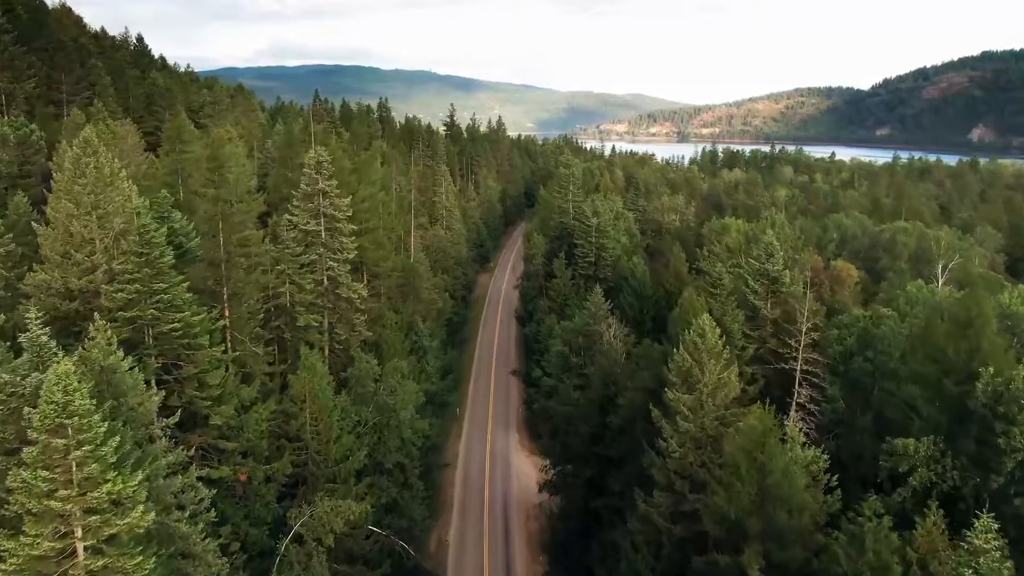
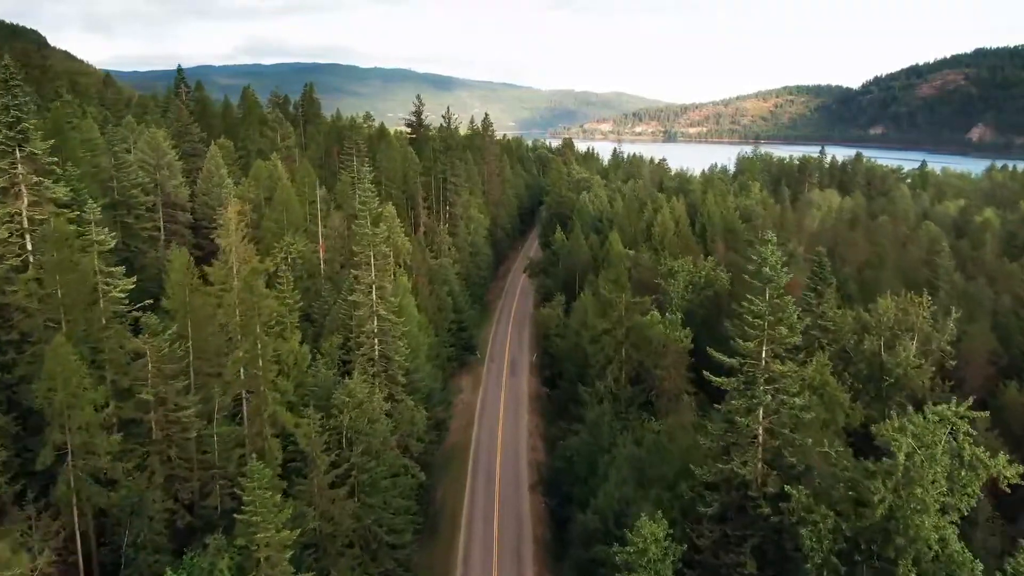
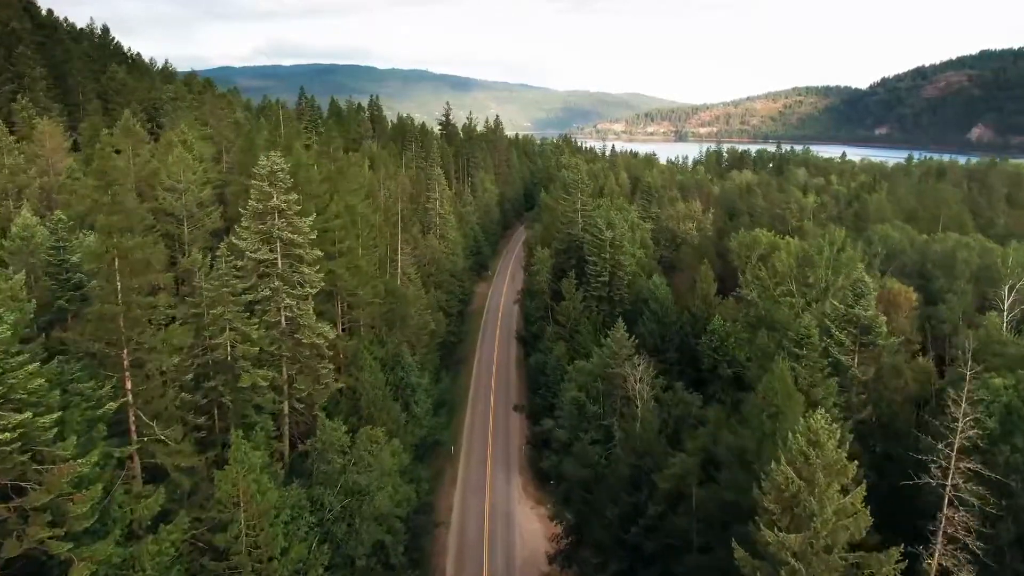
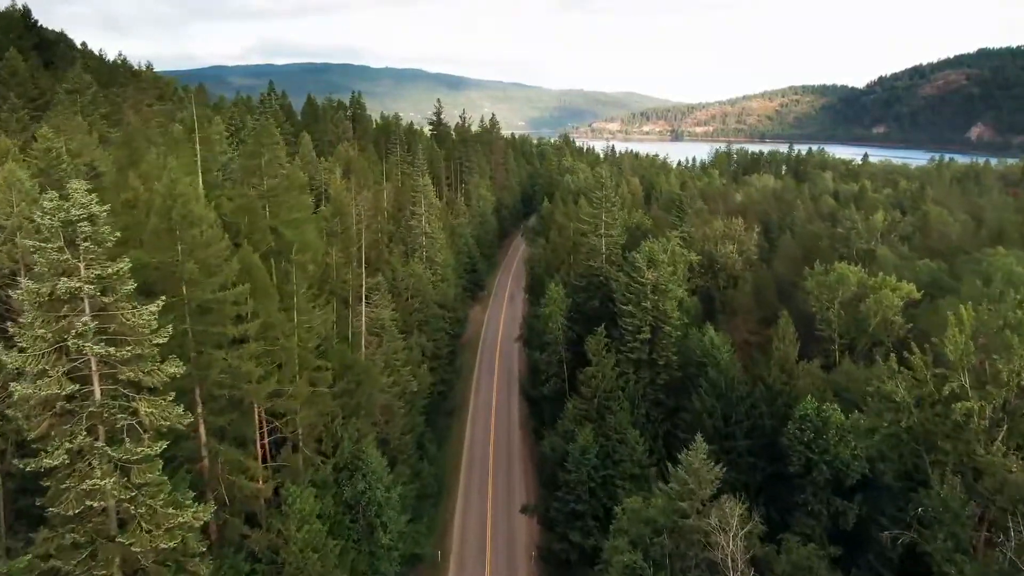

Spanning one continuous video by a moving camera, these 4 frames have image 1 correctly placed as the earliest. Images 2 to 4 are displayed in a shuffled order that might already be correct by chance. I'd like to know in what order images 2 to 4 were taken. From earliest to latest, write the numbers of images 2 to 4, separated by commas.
3, 4, 2
